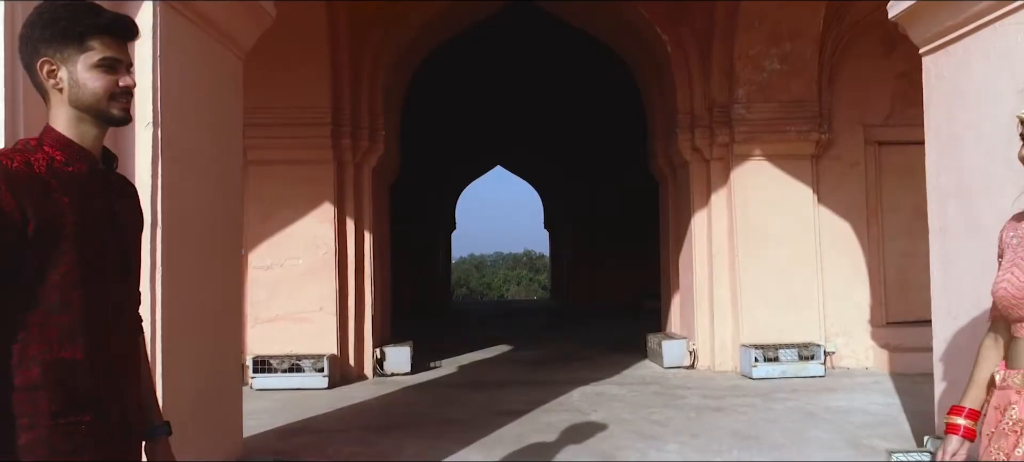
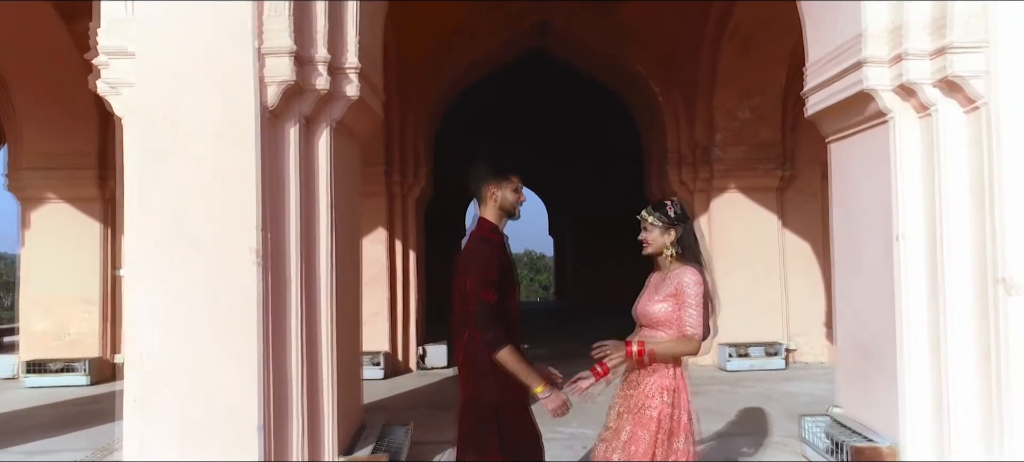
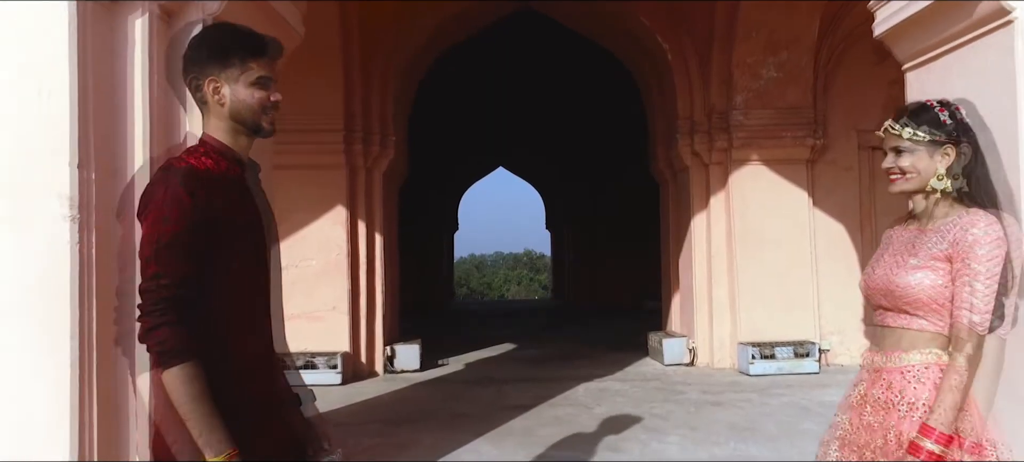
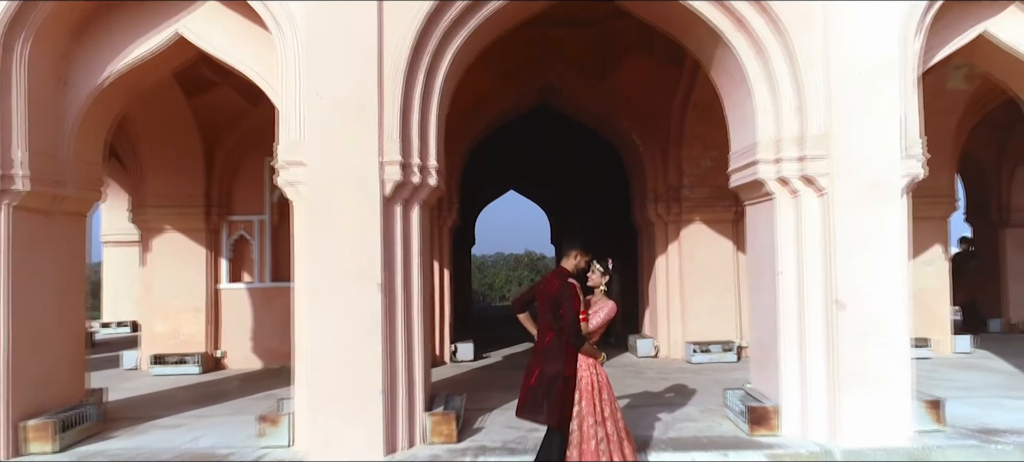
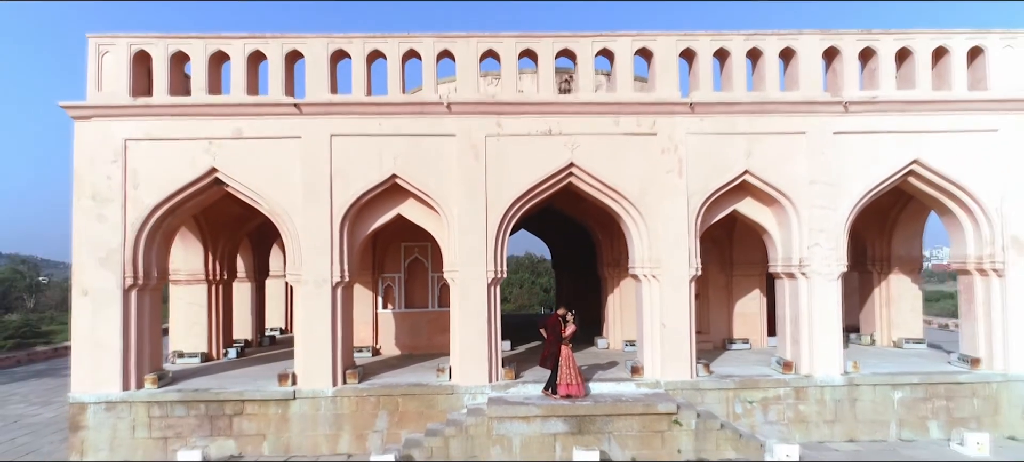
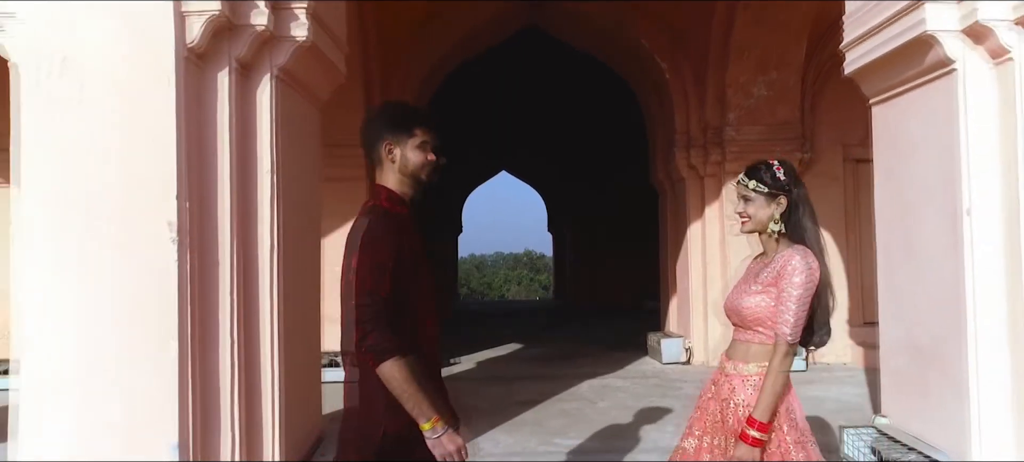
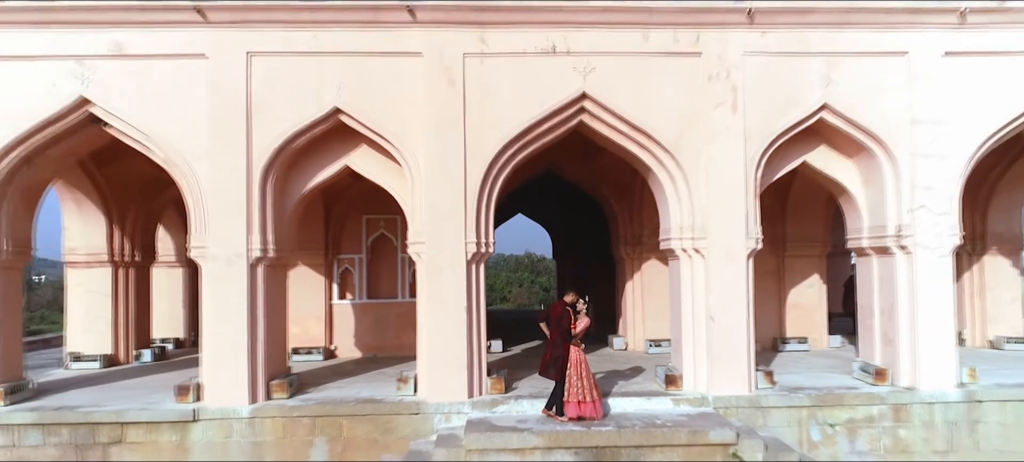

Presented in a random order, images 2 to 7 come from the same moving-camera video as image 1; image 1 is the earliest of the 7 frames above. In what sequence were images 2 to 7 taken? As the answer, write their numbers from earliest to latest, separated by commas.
3, 6, 2, 4, 7, 5
